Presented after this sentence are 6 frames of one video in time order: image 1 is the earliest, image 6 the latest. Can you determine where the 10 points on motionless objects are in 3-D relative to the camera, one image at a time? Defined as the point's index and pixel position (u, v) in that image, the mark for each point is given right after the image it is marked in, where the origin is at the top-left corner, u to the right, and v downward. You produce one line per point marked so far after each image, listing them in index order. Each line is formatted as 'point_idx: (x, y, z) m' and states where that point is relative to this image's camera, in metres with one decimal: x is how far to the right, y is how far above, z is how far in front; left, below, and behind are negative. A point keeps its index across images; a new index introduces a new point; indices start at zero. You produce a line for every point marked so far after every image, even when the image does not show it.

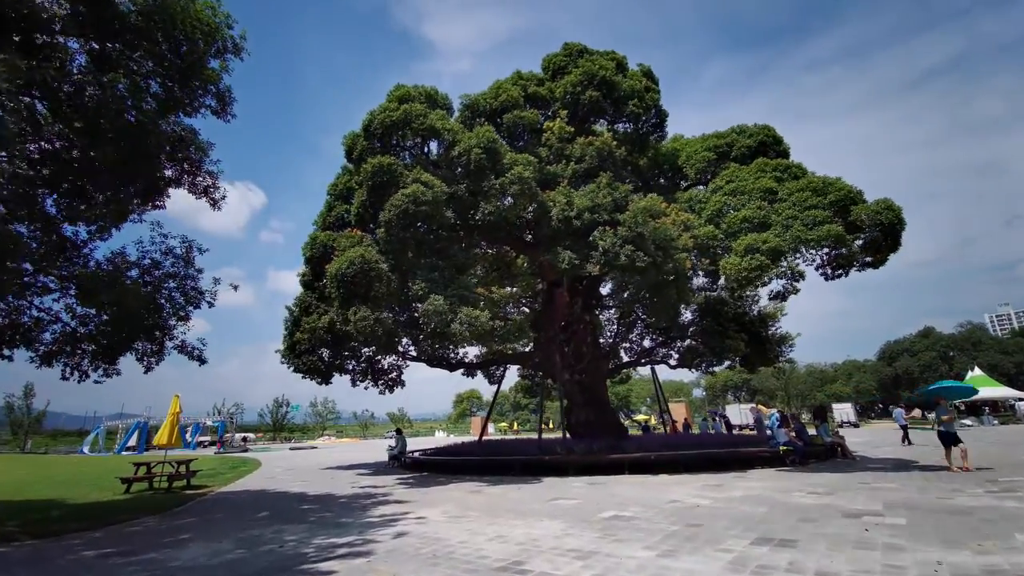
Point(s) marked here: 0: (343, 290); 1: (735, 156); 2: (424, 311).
0: (-3.9, 0.0, +14.0) m
1: (+6.1, +3.6, +16.7) m
2: (-1.8, -0.5, +12.9) m
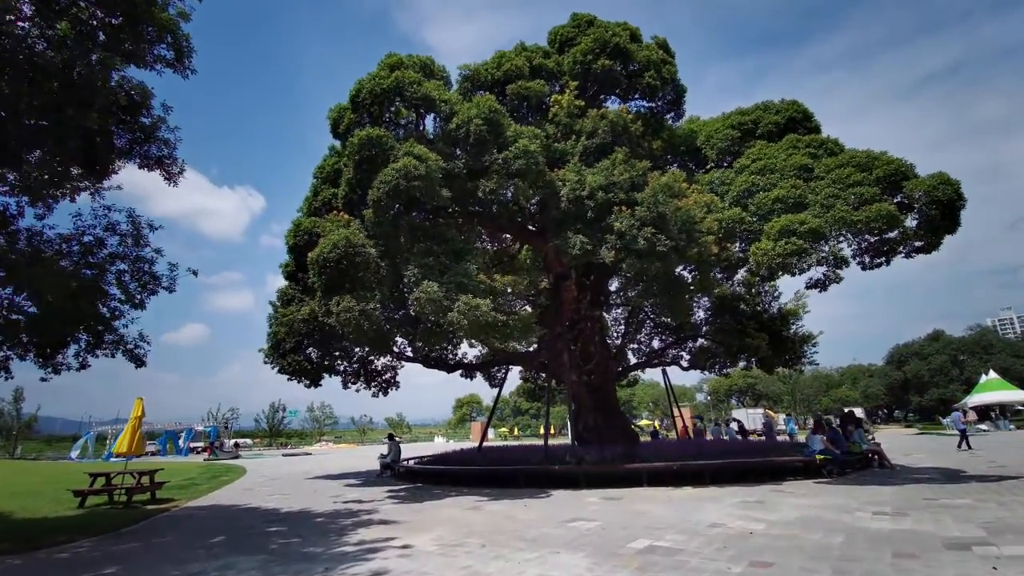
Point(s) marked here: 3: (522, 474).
0: (-3.8, +0.2, +12.4) m
1: (+6.2, +3.8, +15.2) m
2: (-1.8, -0.2, +11.3) m
3: (+0.2, -4.1, +13.6) m
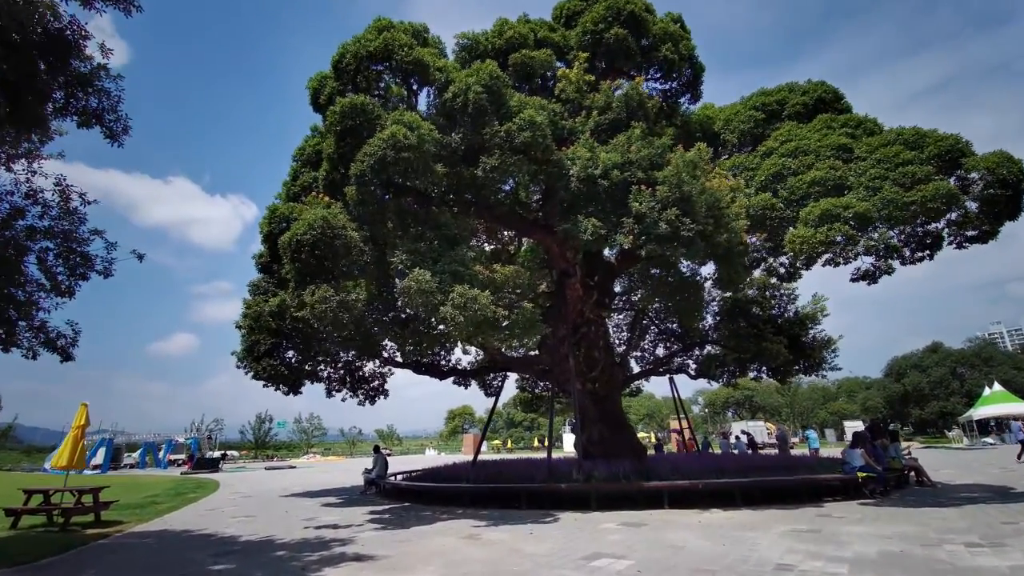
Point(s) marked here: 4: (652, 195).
0: (-3.8, +0.4, +10.8) m
1: (+6.2, +3.9, +13.7) m
2: (-1.7, 0.0, +9.7) m
3: (+0.2, -4.0, +11.9) m
4: (+2.5, +1.6, +10.7) m
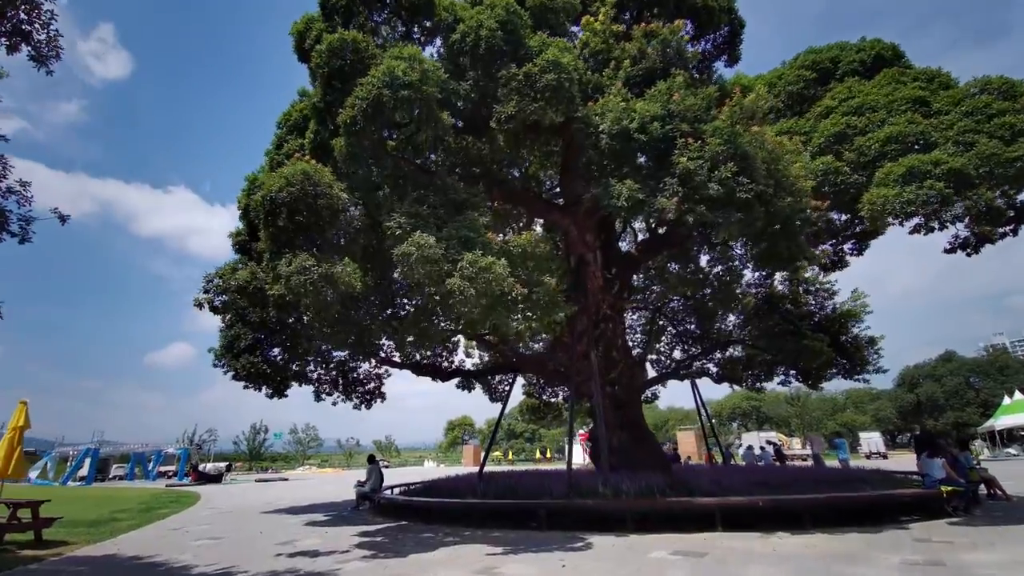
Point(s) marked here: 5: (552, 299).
0: (-3.5, +0.8, +9.0) m
1: (+6.5, +4.2, +12.0) m
2: (-1.4, +0.4, +7.9) m
3: (+0.5, -3.6, +10.0) m
4: (+2.8, +2.0, +8.9) m
5: (+0.6, -0.2, +9.2) m
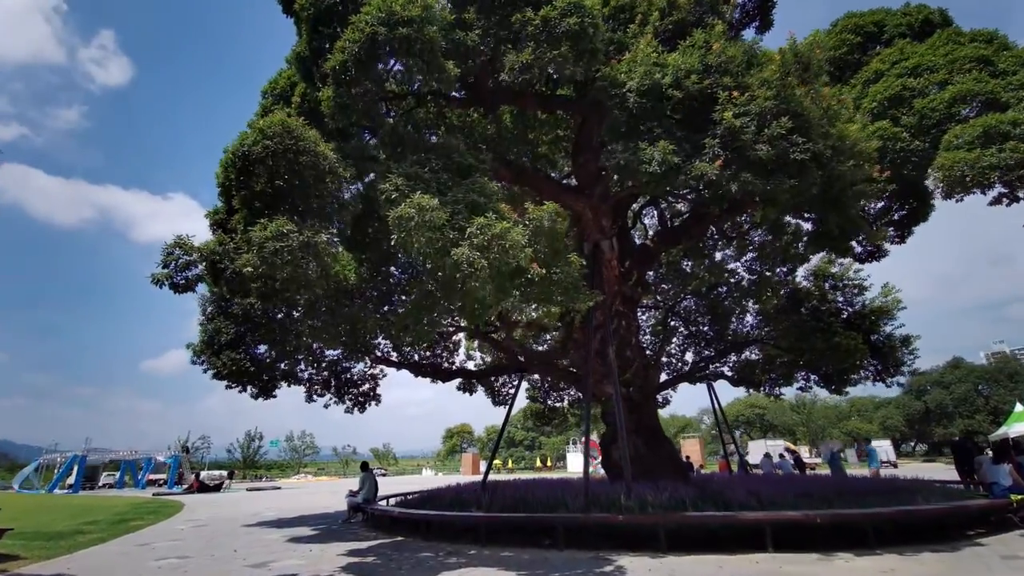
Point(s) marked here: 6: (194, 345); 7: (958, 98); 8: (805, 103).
0: (-3.3, +1.1, +7.7) m
1: (+6.7, +4.4, +10.8) m
2: (-1.2, +0.7, +6.6) m
3: (+0.7, -3.4, +8.7) m
4: (+2.9, +2.3, +7.7) m
5: (+0.8, +0.1, +7.9) m
6: (-7.2, -1.3, +13.9) m
7: (+6.2, +2.6, +8.5) m
8: (+3.6, +2.2, +7.6) m
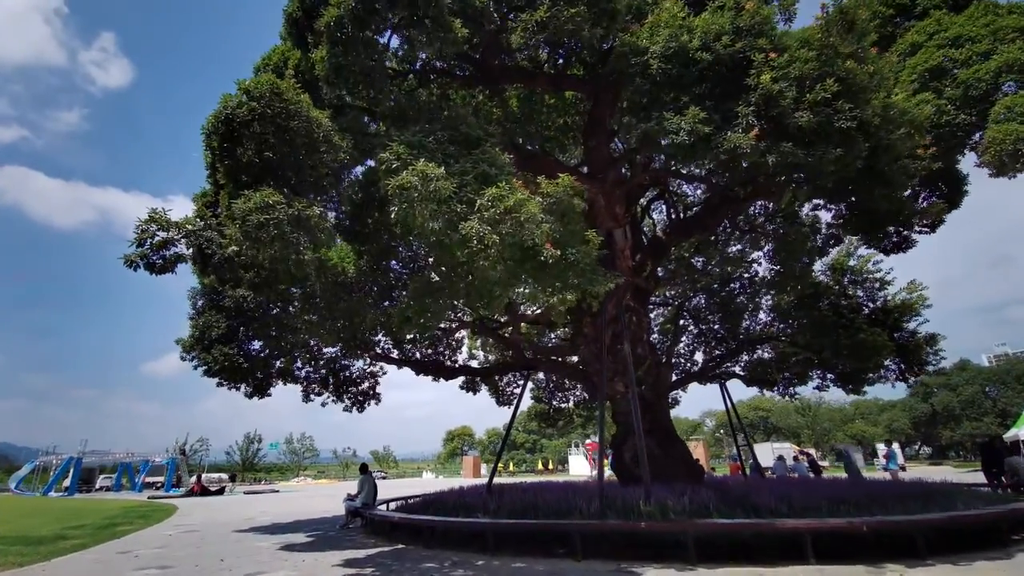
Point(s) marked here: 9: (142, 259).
0: (-3.1, +1.3, +7.0) m
1: (+6.9, +4.6, +10.1) m
2: (-1.1, +0.9, +5.9) m
3: (+0.9, -3.2, +8.0) m
4: (+3.1, +2.5, +7.0) m
5: (+0.9, +0.3, +7.2) m
6: (-7.1, -1.1, +13.2) m
7: (+6.4, +2.8, +7.8) m
8: (+3.8, +2.4, +6.9) m
9: (-4.5, +0.3, +7.6) m
